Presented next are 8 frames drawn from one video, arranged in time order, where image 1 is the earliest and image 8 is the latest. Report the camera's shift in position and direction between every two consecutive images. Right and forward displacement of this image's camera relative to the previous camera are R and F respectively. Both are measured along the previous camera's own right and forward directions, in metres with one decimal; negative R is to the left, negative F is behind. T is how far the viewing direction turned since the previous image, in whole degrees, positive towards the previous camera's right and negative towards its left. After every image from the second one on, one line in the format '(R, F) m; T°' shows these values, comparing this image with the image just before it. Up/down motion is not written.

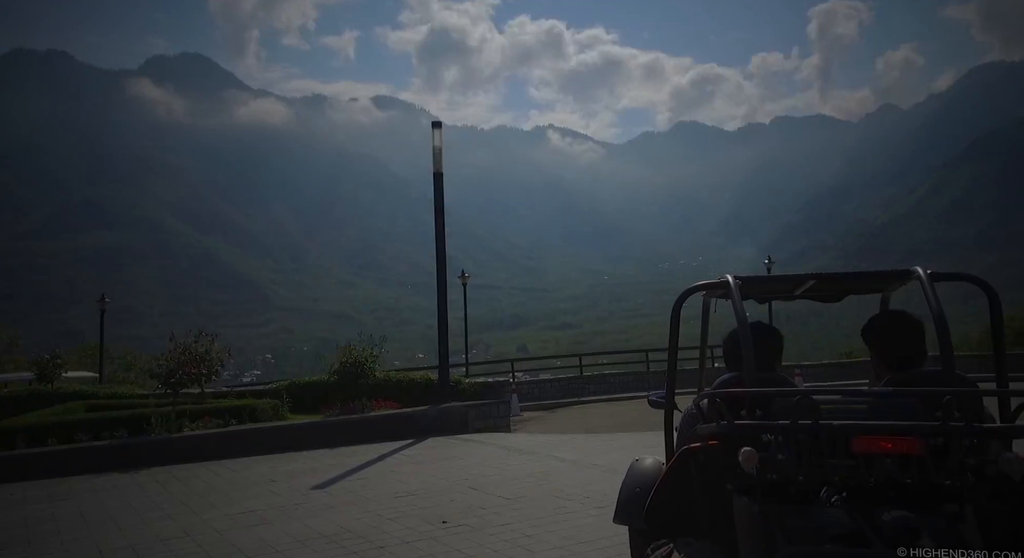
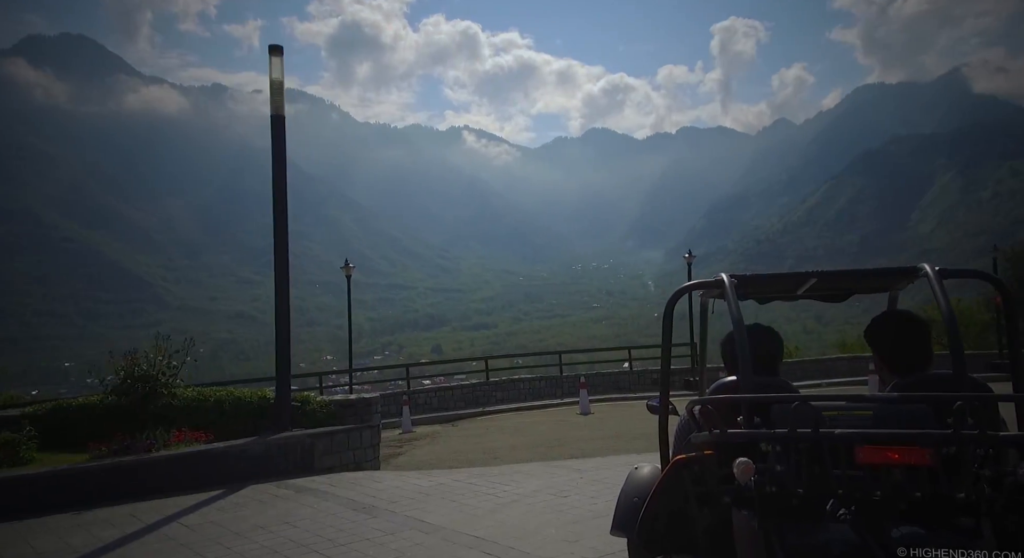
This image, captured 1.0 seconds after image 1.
(-0.4, +0.2) m; +7°
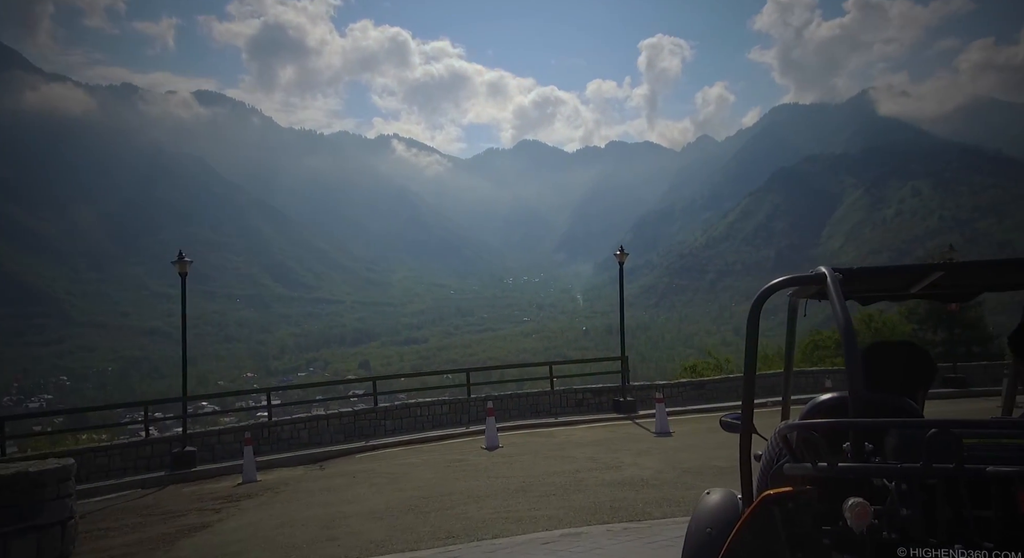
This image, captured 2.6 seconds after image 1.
(-0.5, +0.8) m; +6°
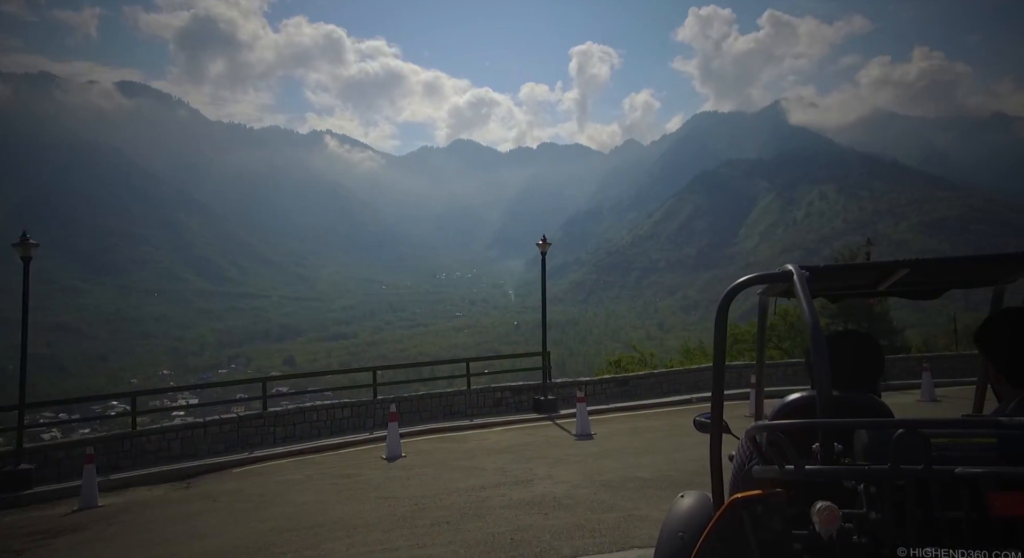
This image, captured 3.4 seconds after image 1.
(-0.2, +0.1) m; +5°
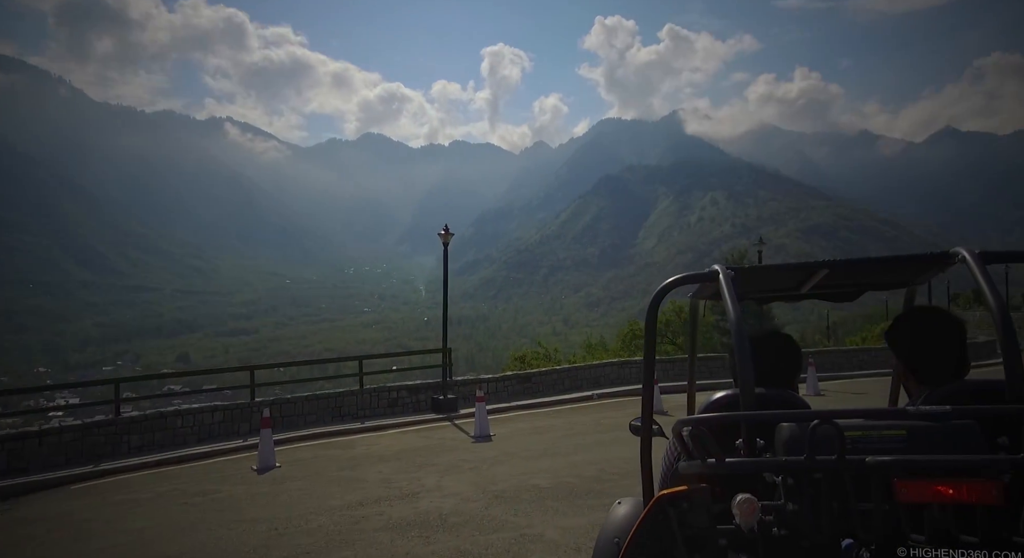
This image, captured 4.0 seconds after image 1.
(-0.1, +0.1) m; +7°
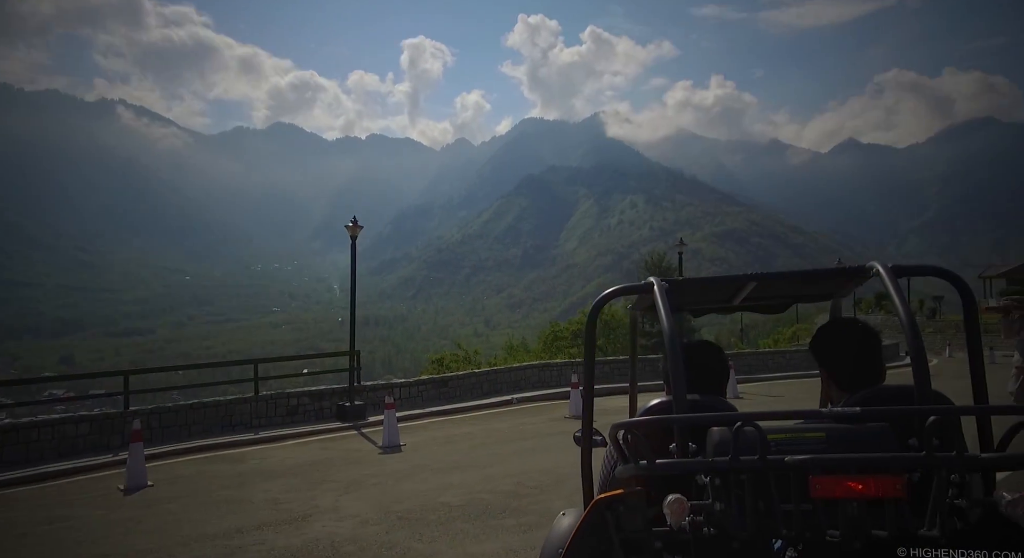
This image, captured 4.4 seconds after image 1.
(-0.1, 0.0) m; +6°
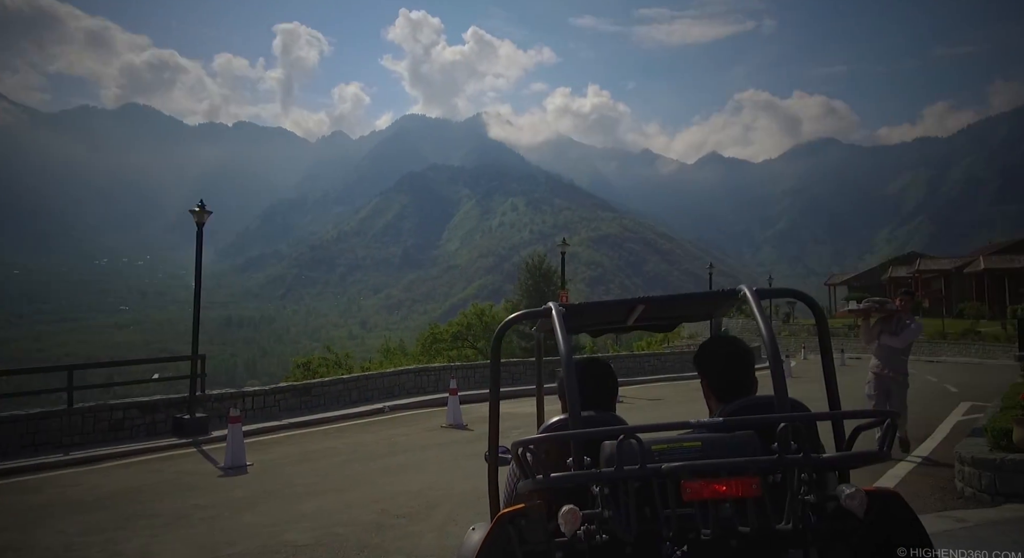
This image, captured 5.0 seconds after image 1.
(-0.2, -0.2) m; +9°
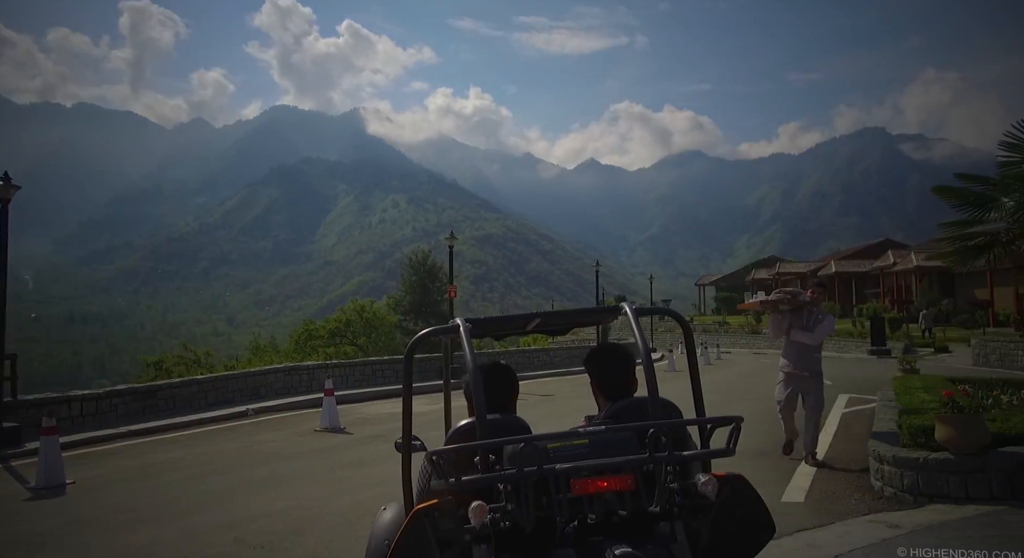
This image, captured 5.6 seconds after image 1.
(-0.4, -0.2) m; +10°
